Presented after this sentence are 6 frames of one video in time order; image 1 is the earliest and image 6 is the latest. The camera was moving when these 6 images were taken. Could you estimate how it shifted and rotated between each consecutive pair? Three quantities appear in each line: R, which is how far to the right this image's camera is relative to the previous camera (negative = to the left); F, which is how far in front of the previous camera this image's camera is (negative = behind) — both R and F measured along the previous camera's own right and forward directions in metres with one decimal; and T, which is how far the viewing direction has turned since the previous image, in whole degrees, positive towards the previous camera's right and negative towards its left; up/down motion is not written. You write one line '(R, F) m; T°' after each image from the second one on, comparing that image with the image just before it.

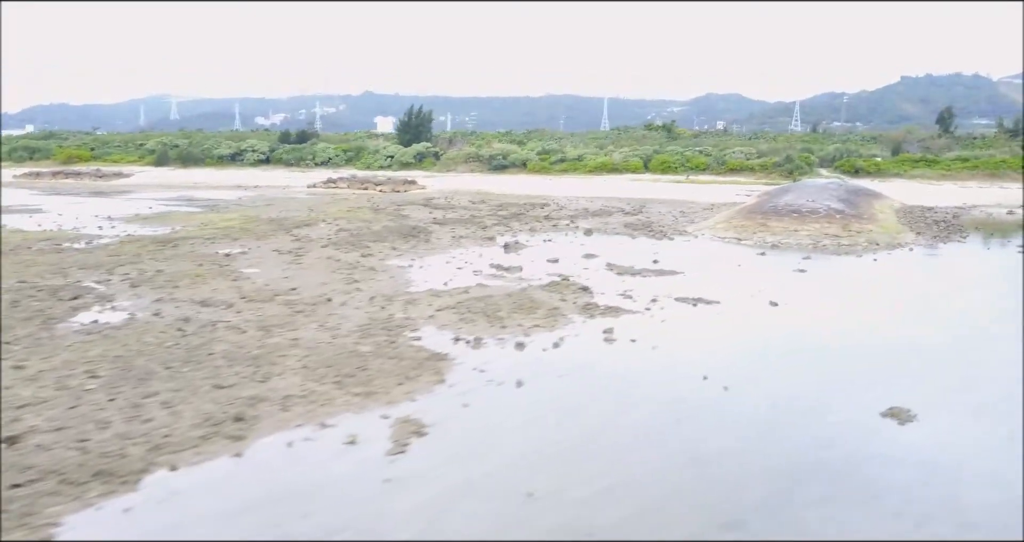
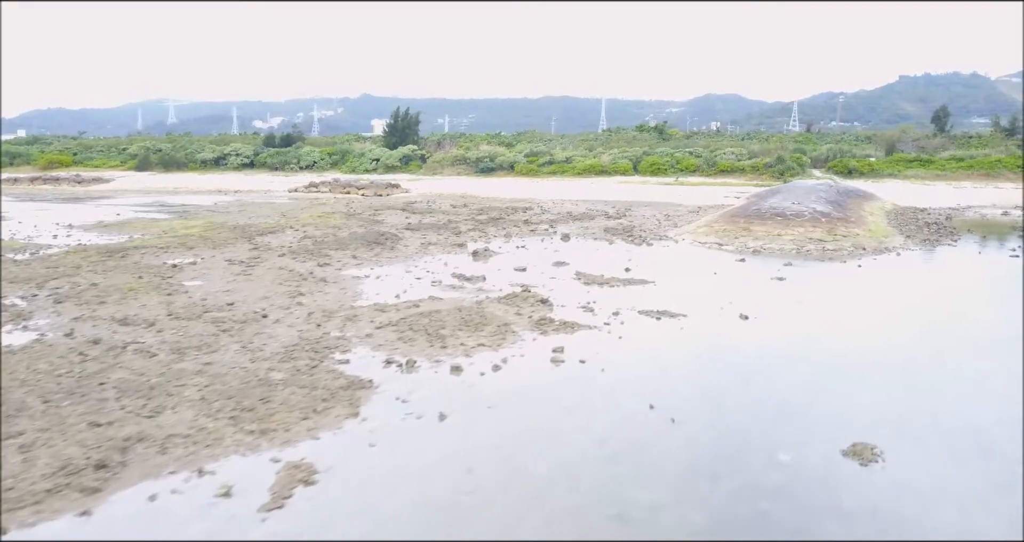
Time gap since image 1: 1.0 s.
(+0.5, +0.5) m; 0°
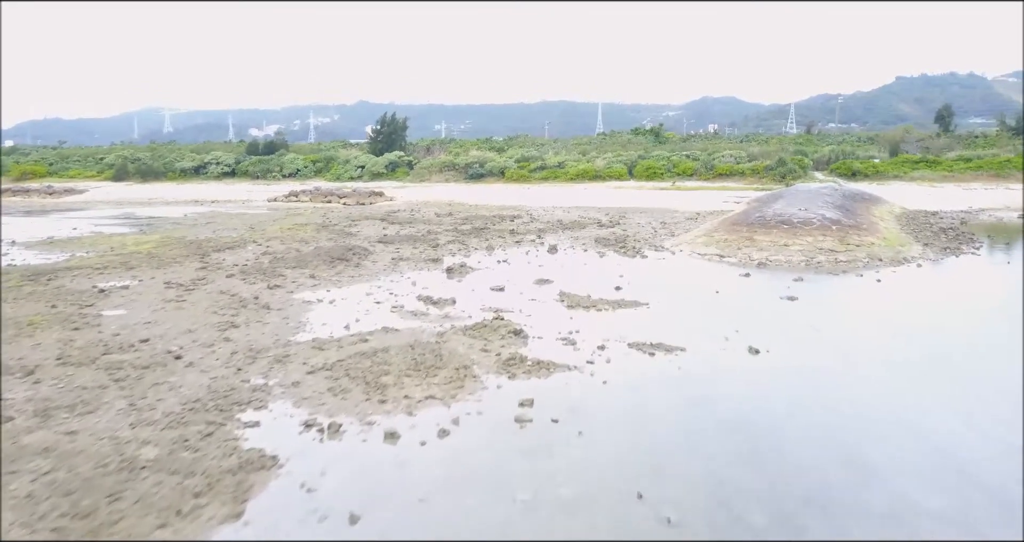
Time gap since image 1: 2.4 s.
(+0.3, +1.2) m; 0°
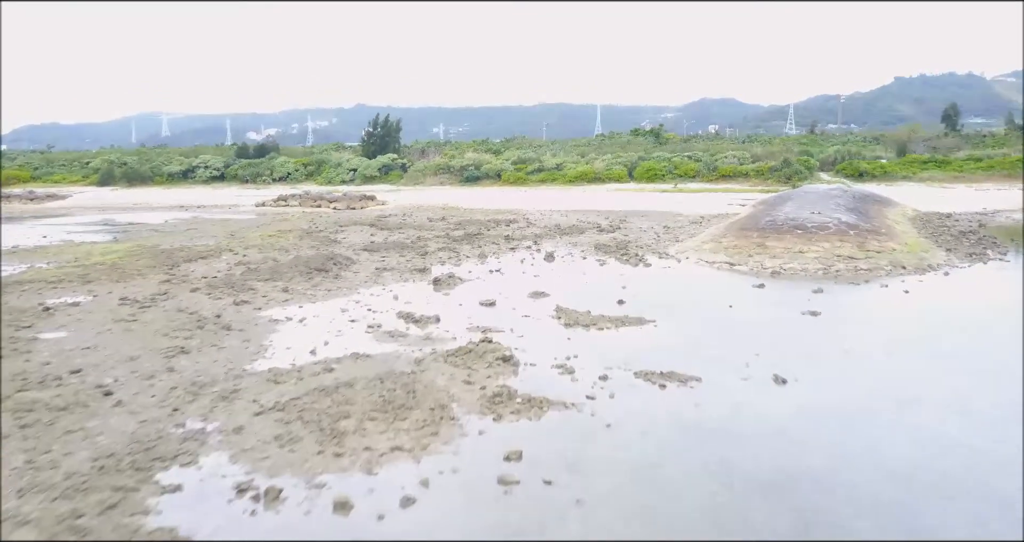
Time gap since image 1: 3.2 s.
(+0.1, +0.9) m; 0°
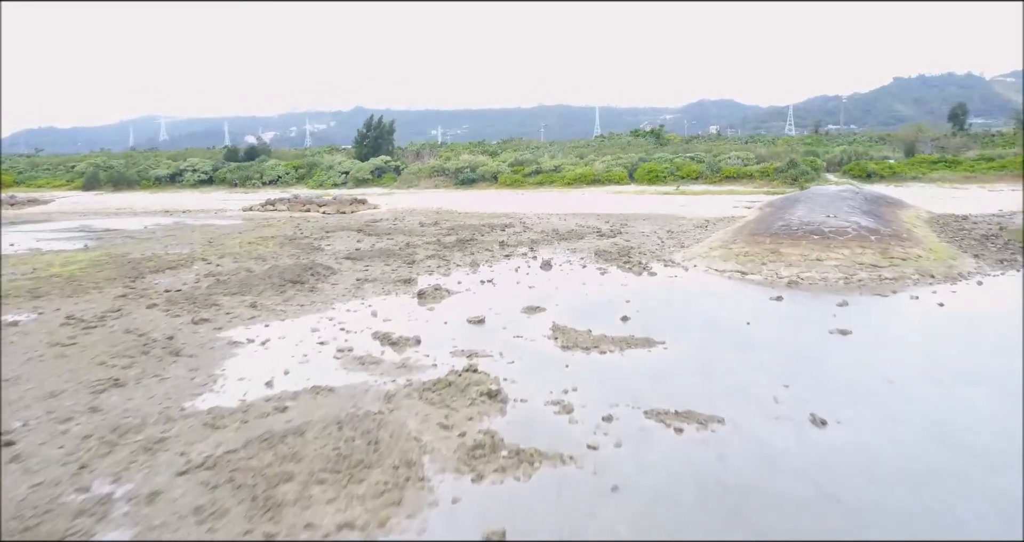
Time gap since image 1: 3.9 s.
(+0.1, +0.9) m; 0°
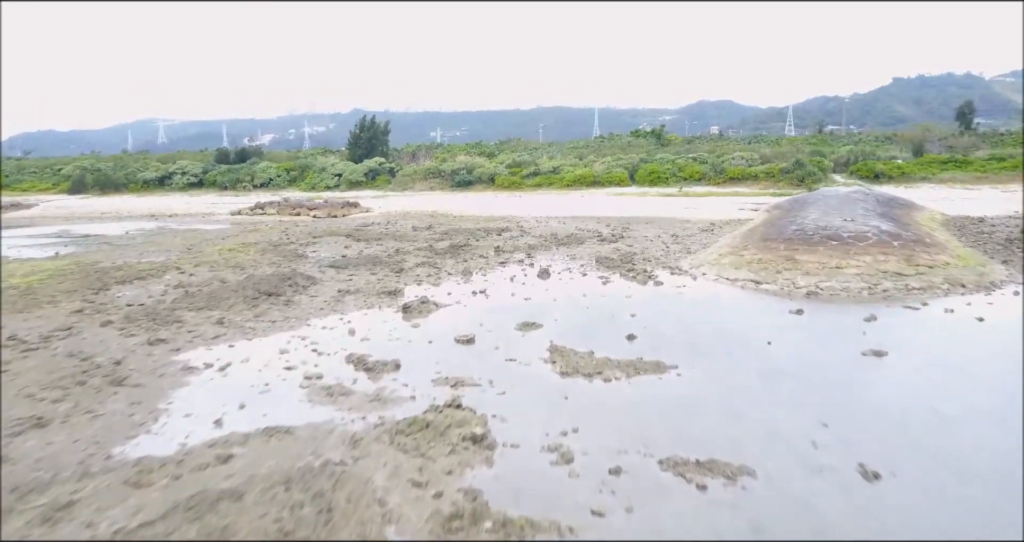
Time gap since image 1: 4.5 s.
(+0.1, +0.8) m; 0°
